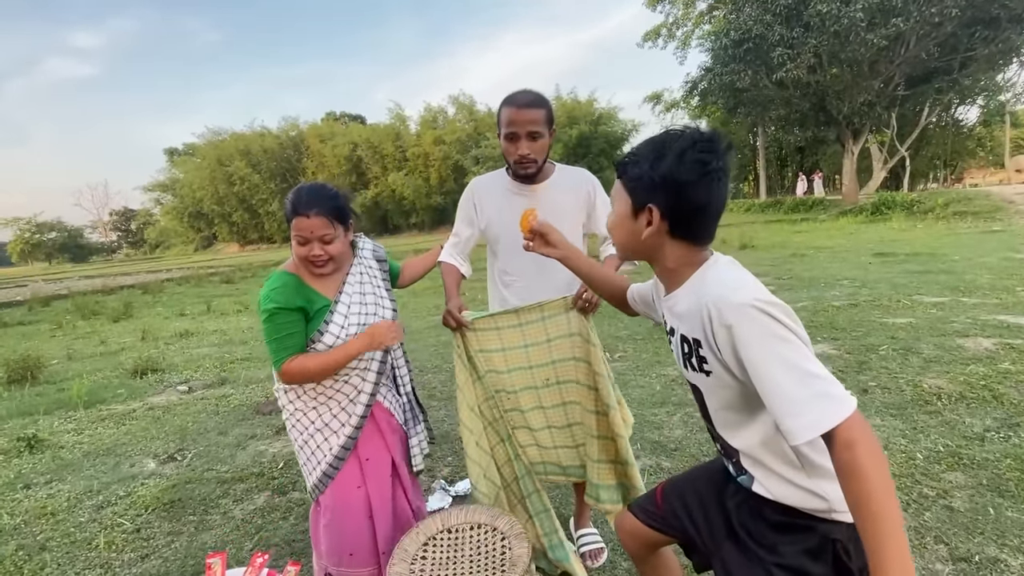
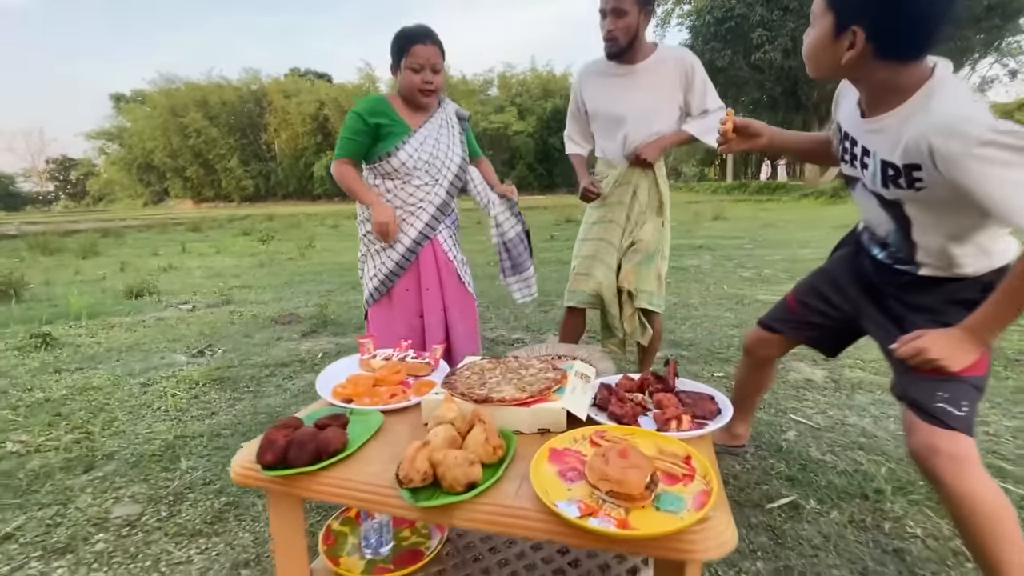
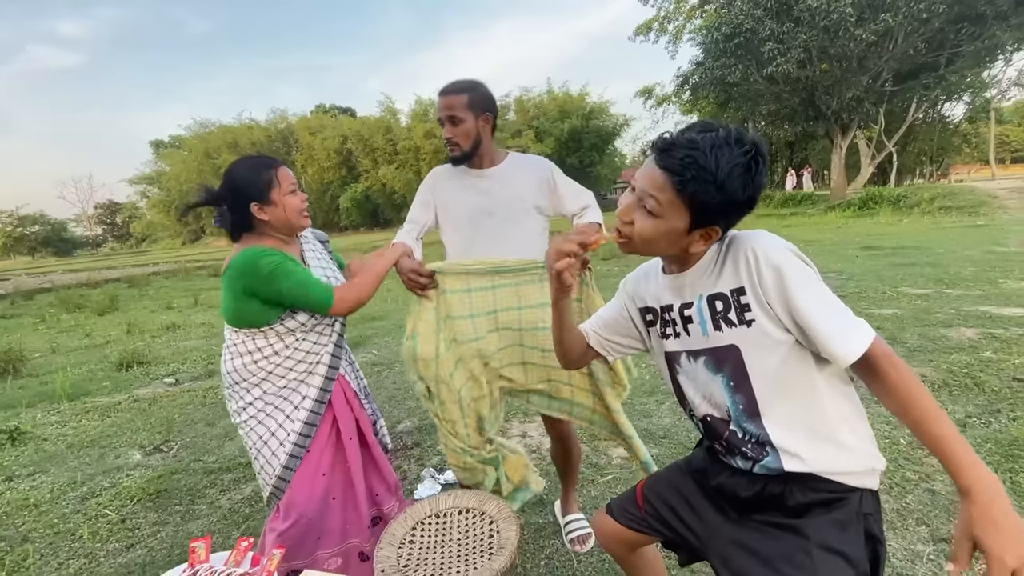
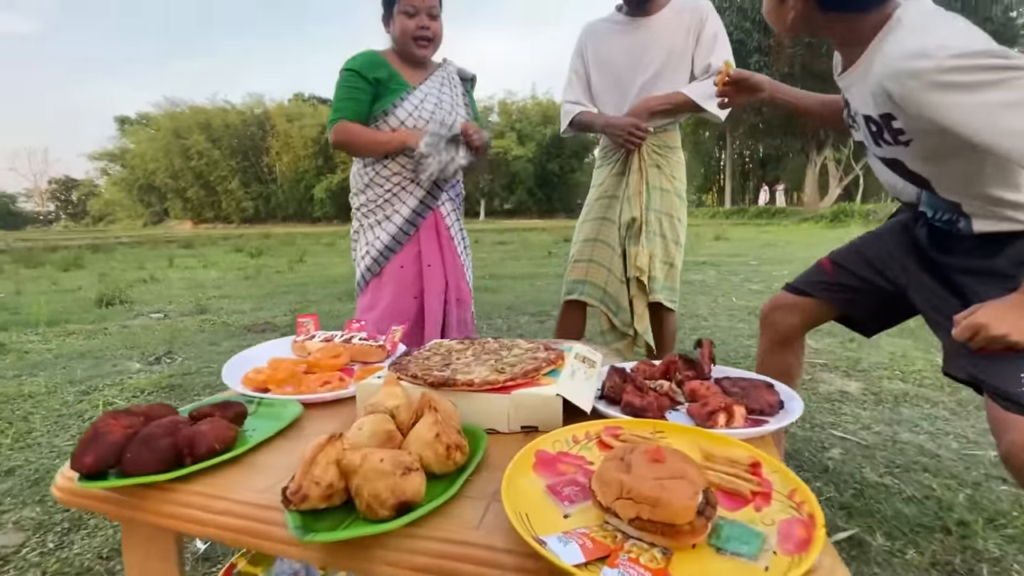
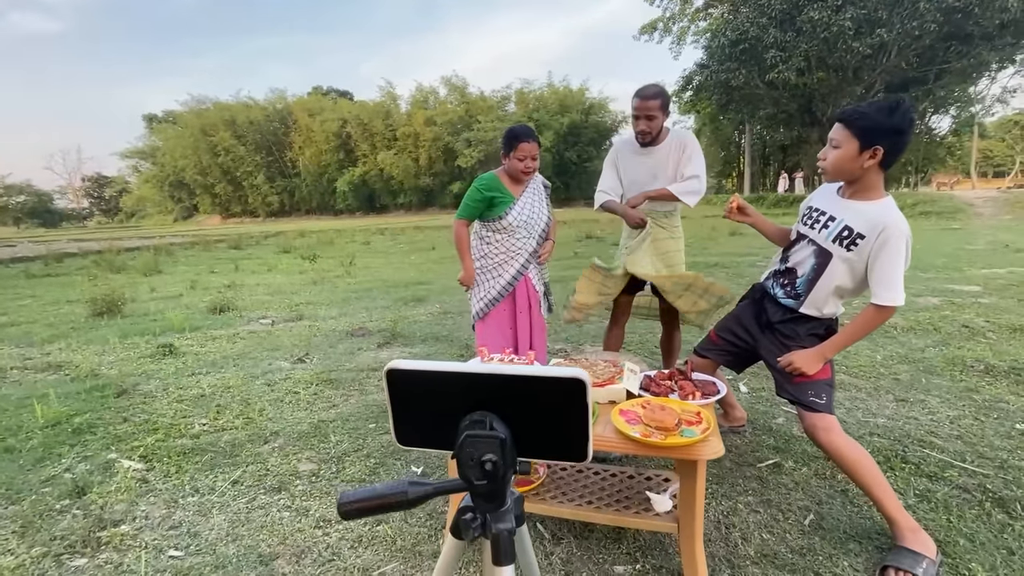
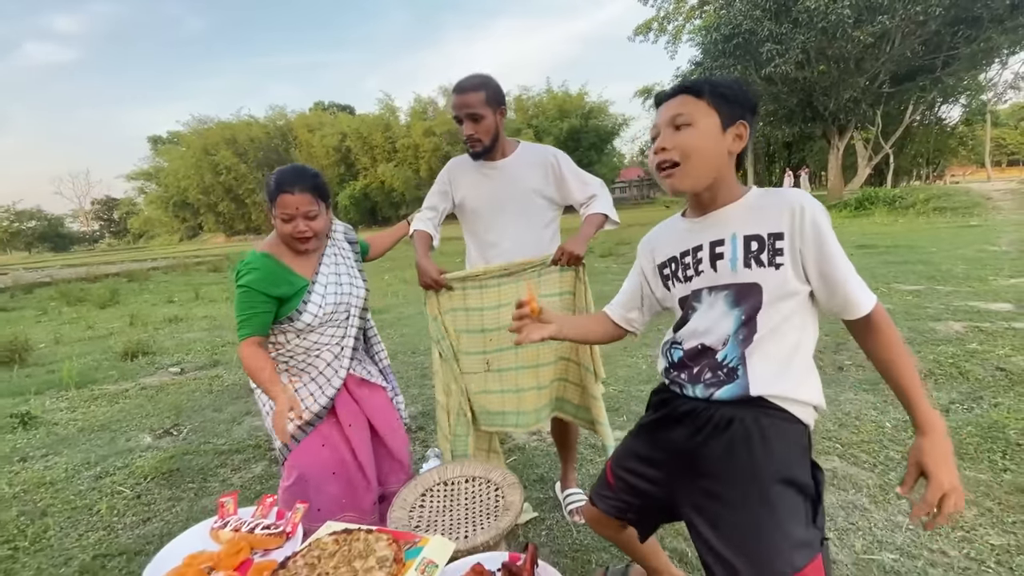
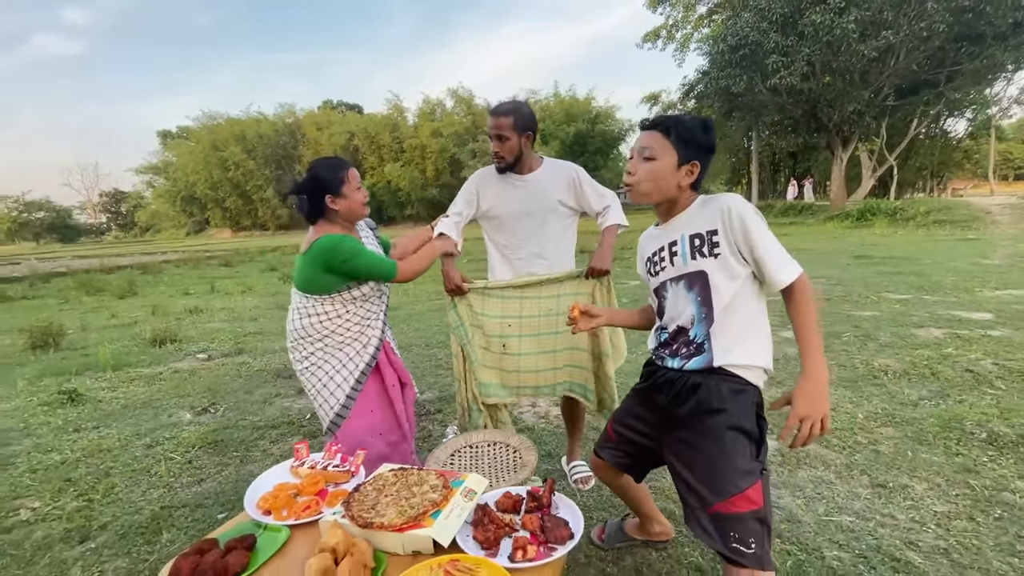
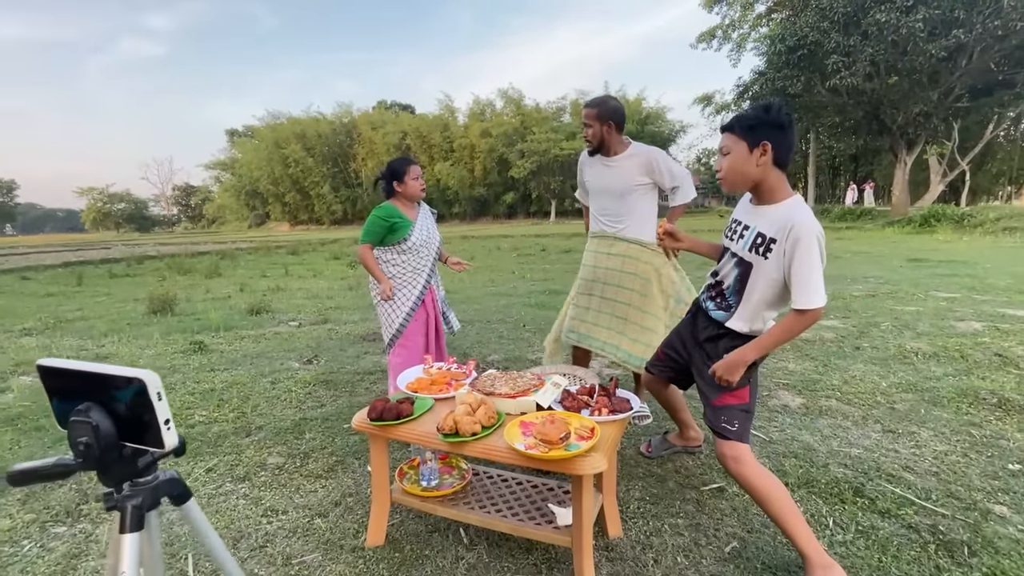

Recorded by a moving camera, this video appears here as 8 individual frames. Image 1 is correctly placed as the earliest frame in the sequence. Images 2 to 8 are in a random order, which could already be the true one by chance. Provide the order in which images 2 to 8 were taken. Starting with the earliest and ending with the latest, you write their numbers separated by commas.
3, 6, 7, 8, 5, 2, 4
